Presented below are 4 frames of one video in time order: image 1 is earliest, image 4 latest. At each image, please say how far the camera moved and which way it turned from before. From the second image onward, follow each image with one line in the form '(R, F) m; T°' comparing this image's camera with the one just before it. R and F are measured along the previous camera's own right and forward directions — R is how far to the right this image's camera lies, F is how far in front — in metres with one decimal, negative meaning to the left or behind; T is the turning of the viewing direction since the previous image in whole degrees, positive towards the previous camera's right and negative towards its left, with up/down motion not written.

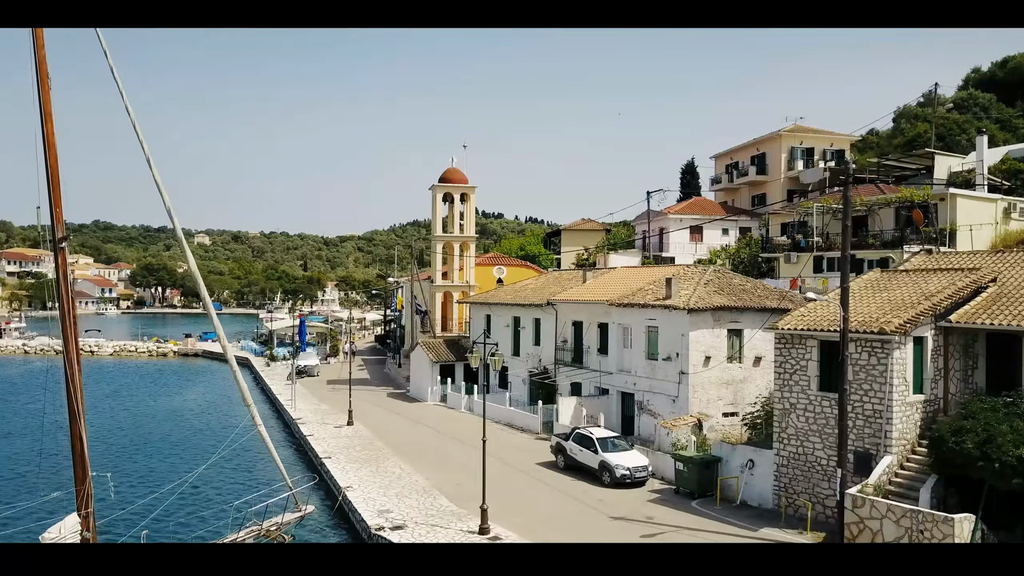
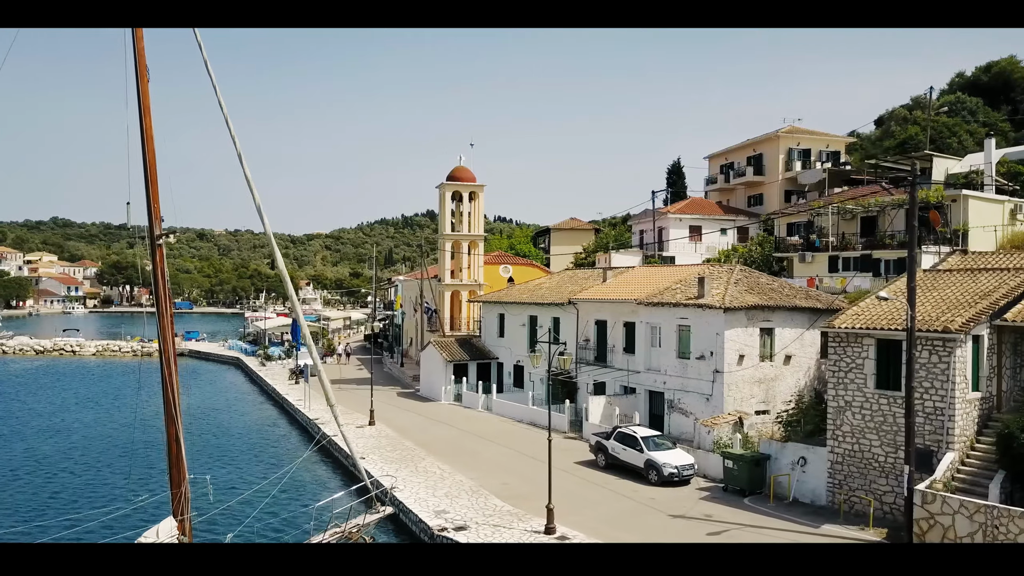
(-1.9, +0.1) m; +2°
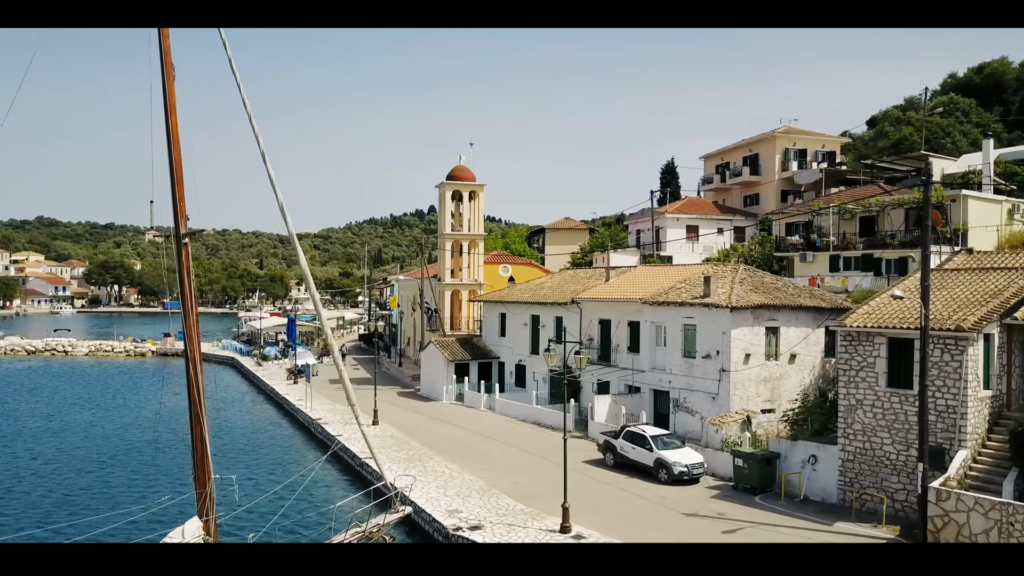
(-0.5, 0.0) m; +1°
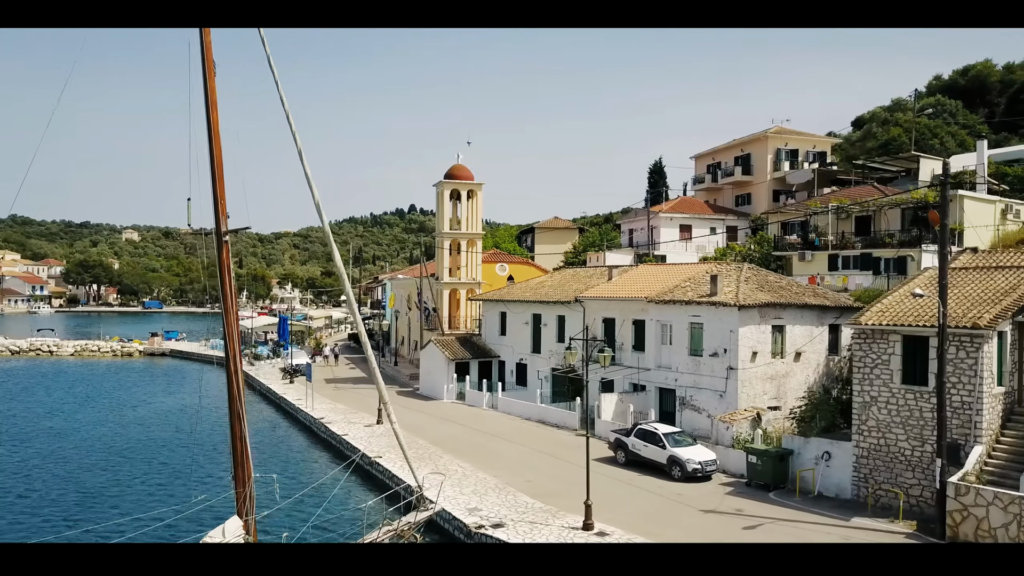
(-0.8, 0.0) m; +1°
